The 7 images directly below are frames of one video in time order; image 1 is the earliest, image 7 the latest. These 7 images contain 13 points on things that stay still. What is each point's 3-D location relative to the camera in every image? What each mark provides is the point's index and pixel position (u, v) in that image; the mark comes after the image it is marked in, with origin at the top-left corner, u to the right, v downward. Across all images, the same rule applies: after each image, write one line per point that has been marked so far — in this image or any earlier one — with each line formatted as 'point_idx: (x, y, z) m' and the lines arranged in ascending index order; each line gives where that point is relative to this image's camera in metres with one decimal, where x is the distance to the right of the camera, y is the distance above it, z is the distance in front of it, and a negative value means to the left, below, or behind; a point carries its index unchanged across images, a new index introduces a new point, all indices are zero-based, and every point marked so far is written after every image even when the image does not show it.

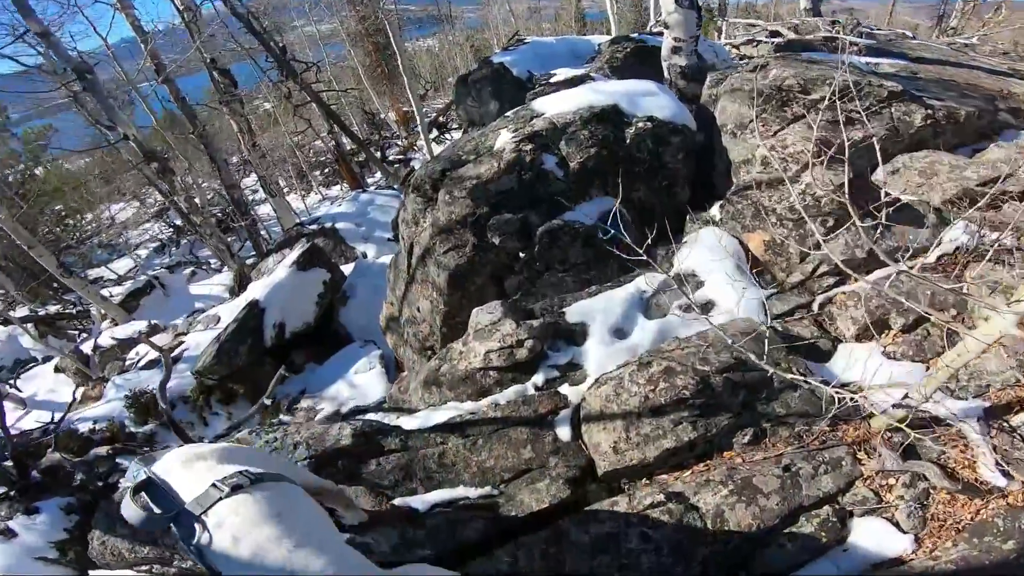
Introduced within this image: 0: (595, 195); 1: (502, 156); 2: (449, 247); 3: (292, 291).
0: (+0.8, +1.0, +5.2) m
1: (-0.2, +1.3, +5.0) m
2: (-0.6, +0.3, +4.9) m
3: (-2.6, -0.1, +6.5) m
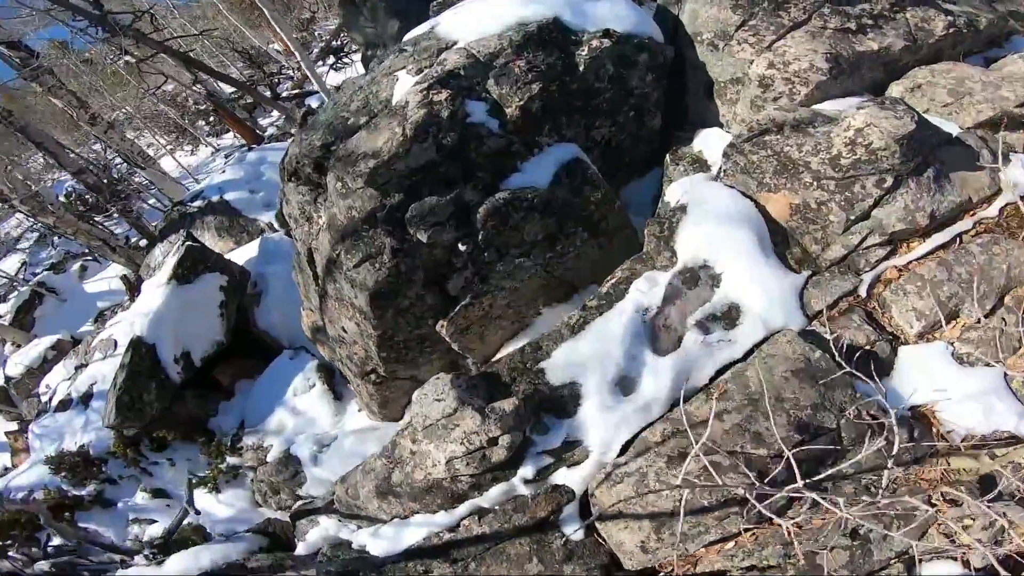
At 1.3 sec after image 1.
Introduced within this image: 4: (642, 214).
0: (+0.3, +1.0, +3.8) m
1: (-0.7, +1.2, +3.5) m
2: (-1.0, +0.2, +3.6) m
3: (-3.1, -0.2, +5.0) m
4: (+1.1, +0.5, +4.4) m
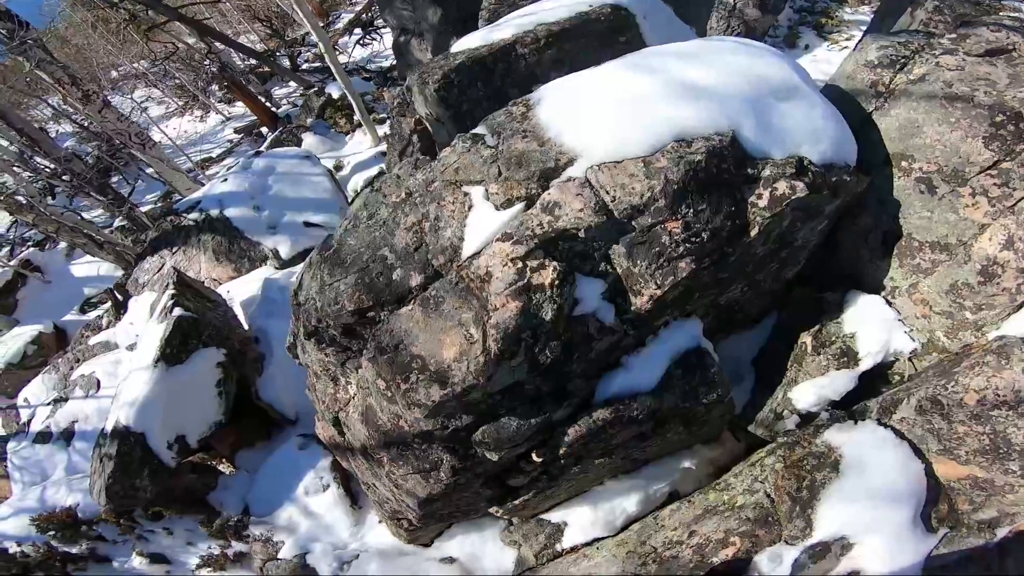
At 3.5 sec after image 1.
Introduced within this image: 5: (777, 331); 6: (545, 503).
0: (+0.8, -0.2, +2.9) m
1: (-0.1, 0.0, +2.5) m
2: (-0.6, -0.9, +2.8) m
3: (-2.7, -0.9, +4.1) m
4: (+1.6, -0.6, +3.6) m
5: (+1.8, -0.3, +3.5) m
6: (+0.2, -1.5, +3.5) m
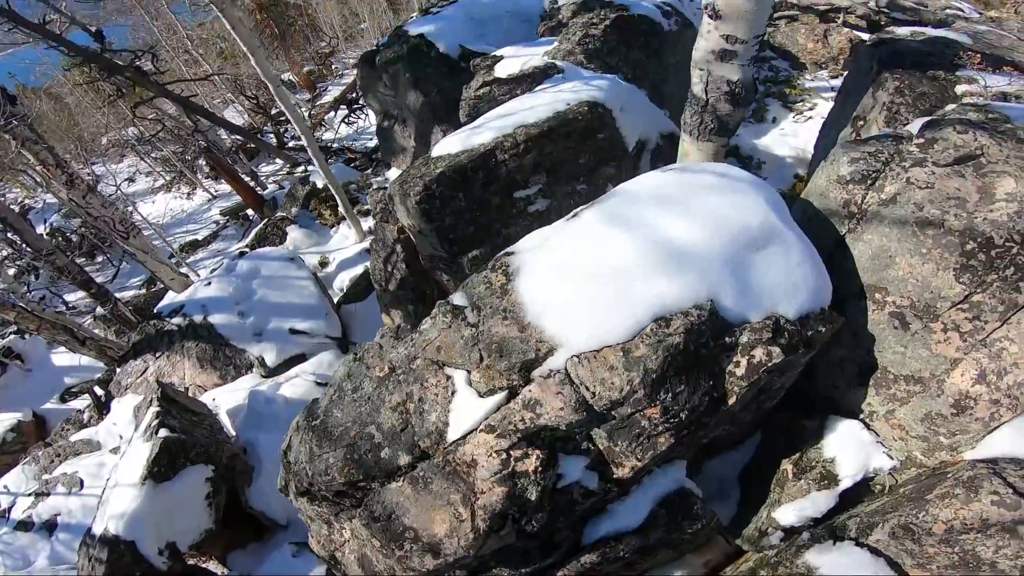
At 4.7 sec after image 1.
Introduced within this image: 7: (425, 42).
0: (+0.8, -1.0, +3.0) m
1: (-0.2, -0.9, +2.5) m
2: (-0.6, -1.8, +2.8) m
3: (-2.8, -1.8, +4.2) m
4: (+1.5, -1.4, +3.6) m
5: (+1.7, -1.1, +3.6) m
6: (+0.2, -2.3, +3.6) m
7: (-1.5, +3.4, +7.9) m
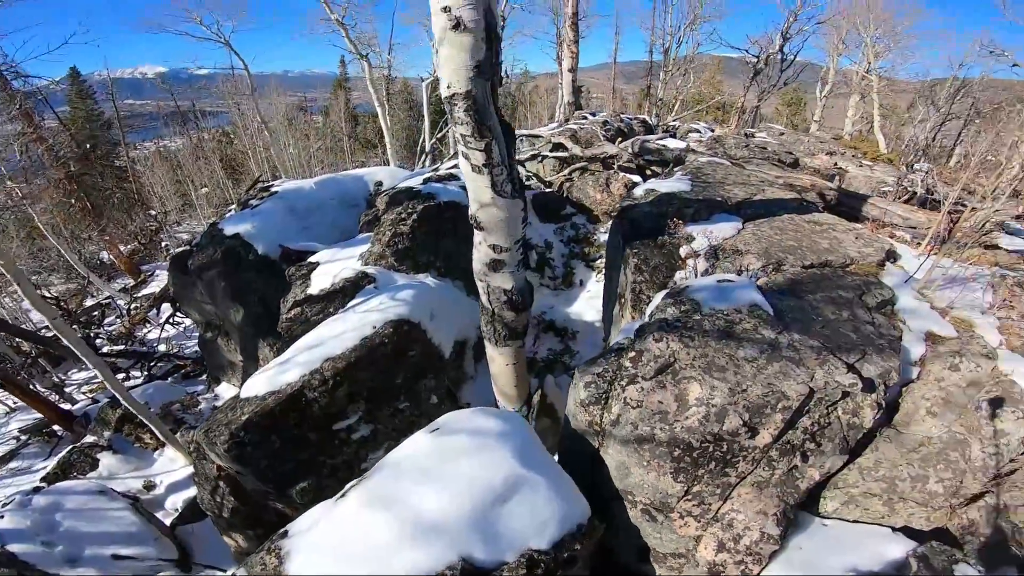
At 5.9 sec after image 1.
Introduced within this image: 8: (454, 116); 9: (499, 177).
0: (-0.4, -2.5, +3.1) m
1: (-1.3, -2.4, +2.5) m
2: (-1.6, -3.4, +2.5) m
3: (-4.0, -3.8, +3.4) m
4: (+0.2, -2.9, +3.8) m
5: (+0.4, -2.6, +3.9) m
6: (-0.9, -3.9, +3.4) m
7: (-4.1, +0.7, +8.1) m
8: (-0.5, +1.5, +4.5) m
9: (-0.1, +1.0, +4.7) m
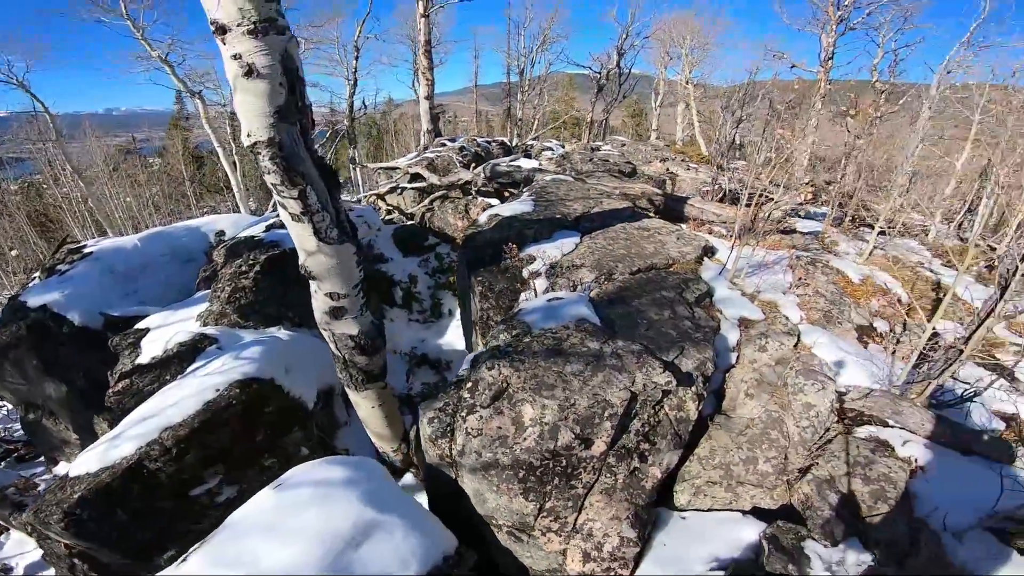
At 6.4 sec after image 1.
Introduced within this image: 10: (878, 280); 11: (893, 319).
0: (-1.1, -2.8, +2.9) m
1: (-1.9, -2.8, +2.1) m
2: (-2.0, -3.9, +2.1) m
3: (-4.4, -4.7, +2.4) m
4: (-0.6, -3.2, +3.7) m
5: (-0.5, -2.9, +3.8) m
6: (-1.4, -4.3, +3.0) m
7: (-6.2, -0.4, +7.1) m
8: (-2.0, +1.0, +4.3) m
9: (-1.6, +0.5, +4.6) m
10: (+5.3, +0.1, +7.7) m
11: (+5.0, -0.4, +6.9) m
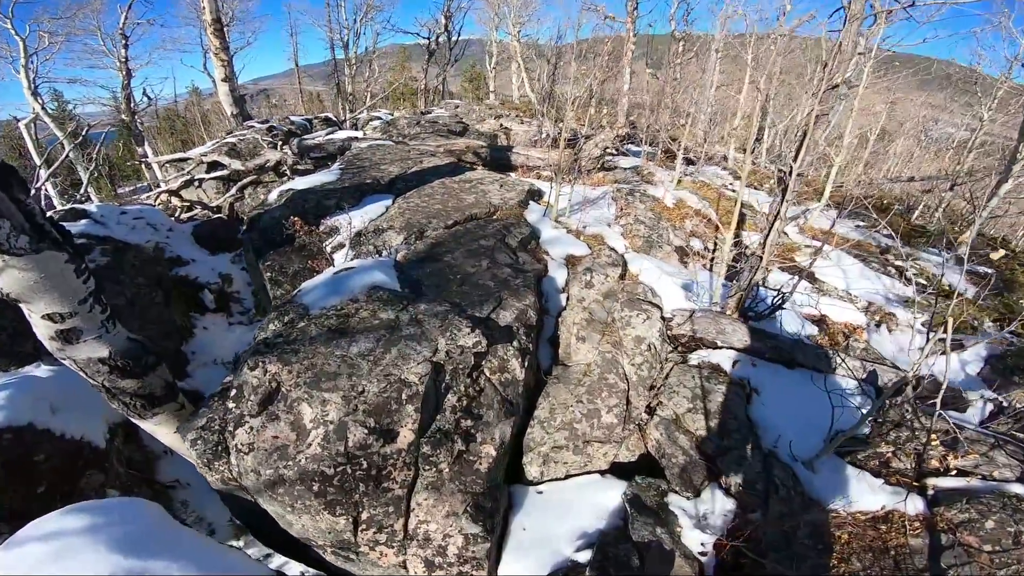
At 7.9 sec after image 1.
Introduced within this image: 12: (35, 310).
0: (-1.8, -2.9, +2.0) m
1: (-2.3, -3.0, +1.1) m
2: (-2.3, -4.1, +1.1) m
3: (-4.5, -5.3, +1.0) m
4: (-1.4, -3.2, +3.0) m
5: (-1.4, -2.8, +3.1) m
6: (-1.8, -4.4, +2.2) m
7: (-8.0, -1.4, +4.8) m
8: (-3.7, +0.7, +3.0) m
9: (-3.3, +0.4, +3.3) m
10: (+2.7, +1.3, +8.0) m
11: (+2.7, +0.7, +7.2) m
12: (-3.3, -0.2, +3.7) m
